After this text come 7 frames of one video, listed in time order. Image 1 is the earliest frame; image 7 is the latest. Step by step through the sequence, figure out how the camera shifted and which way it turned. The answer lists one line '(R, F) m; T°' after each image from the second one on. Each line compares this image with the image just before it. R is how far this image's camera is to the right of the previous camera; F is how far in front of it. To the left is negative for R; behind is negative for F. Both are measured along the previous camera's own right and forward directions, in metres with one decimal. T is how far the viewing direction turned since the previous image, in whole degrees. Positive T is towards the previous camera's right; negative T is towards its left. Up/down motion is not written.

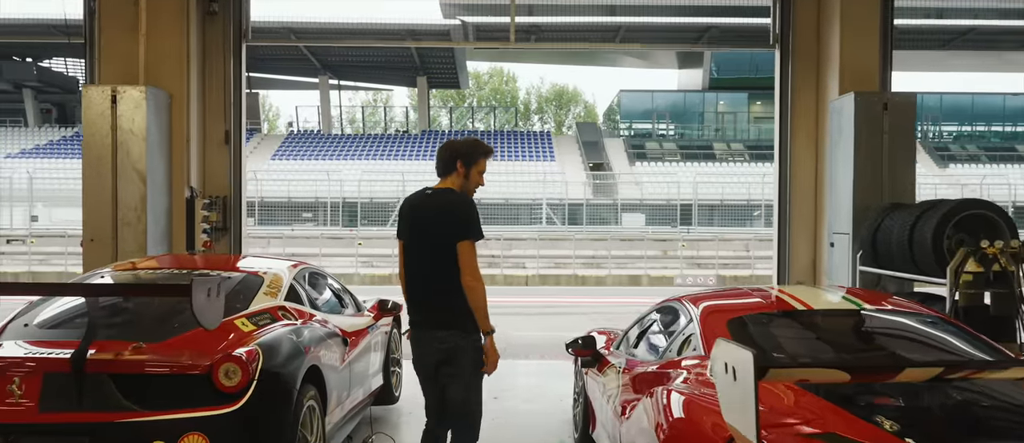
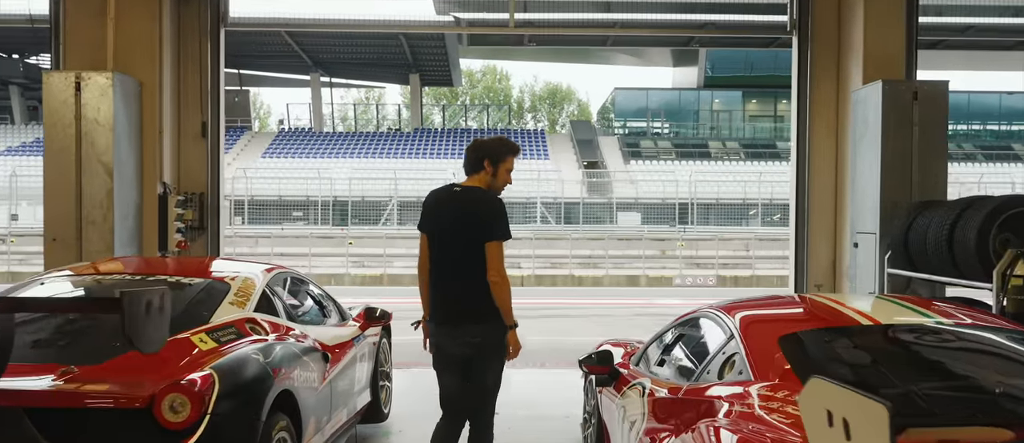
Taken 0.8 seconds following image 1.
(0.0, +0.4) m; +1°
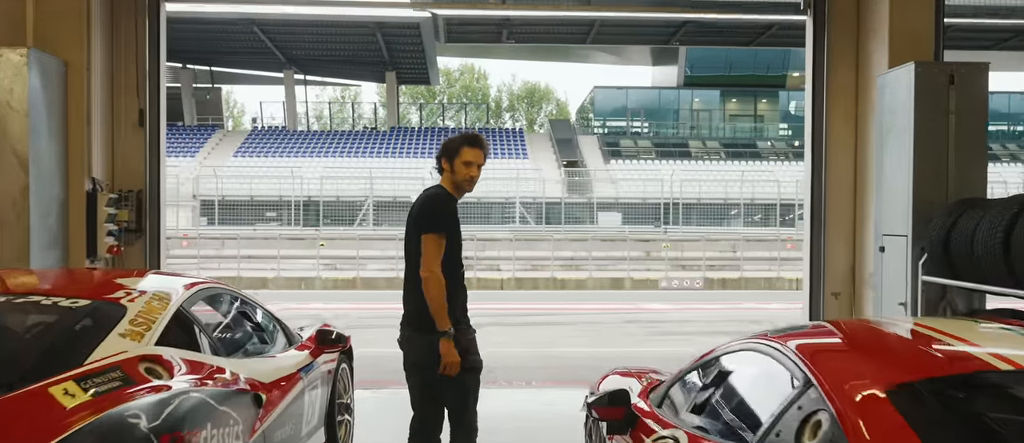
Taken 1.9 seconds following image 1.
(0.0, +0.6) m; +2°
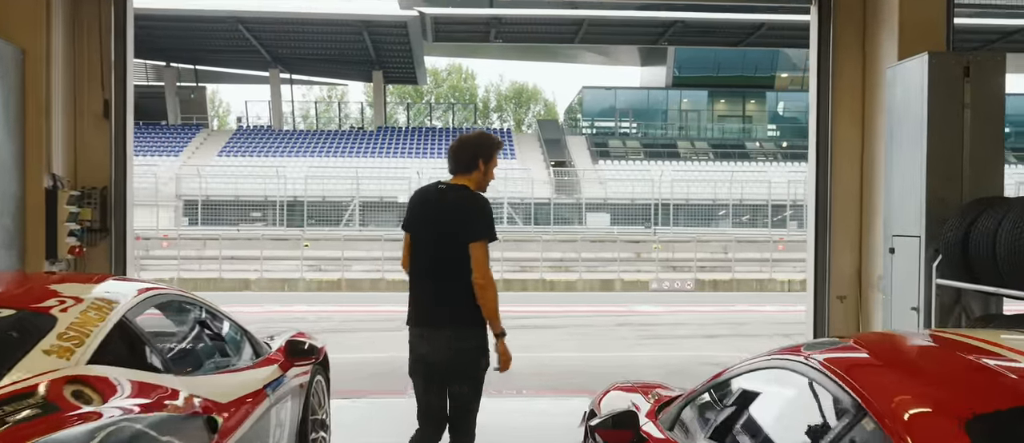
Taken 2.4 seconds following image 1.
(0.0, +0.2) m; +1°
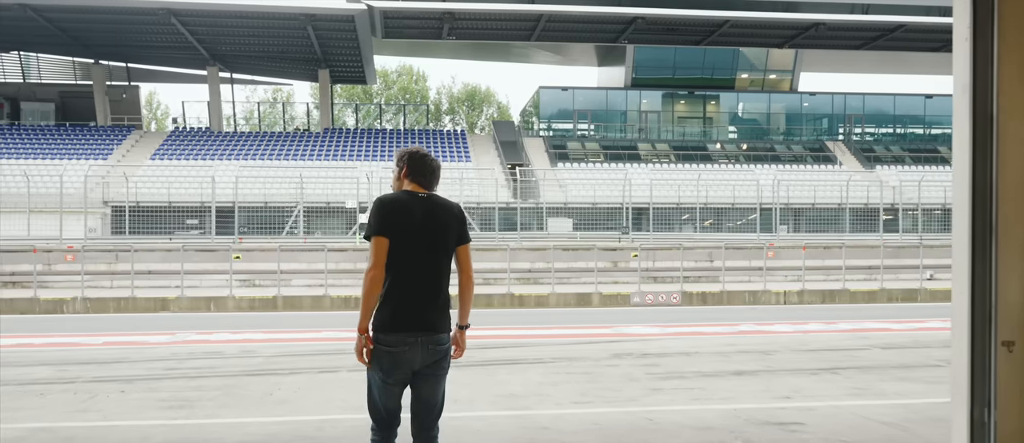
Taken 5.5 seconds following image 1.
(-0.2, +1.6) m; +4°
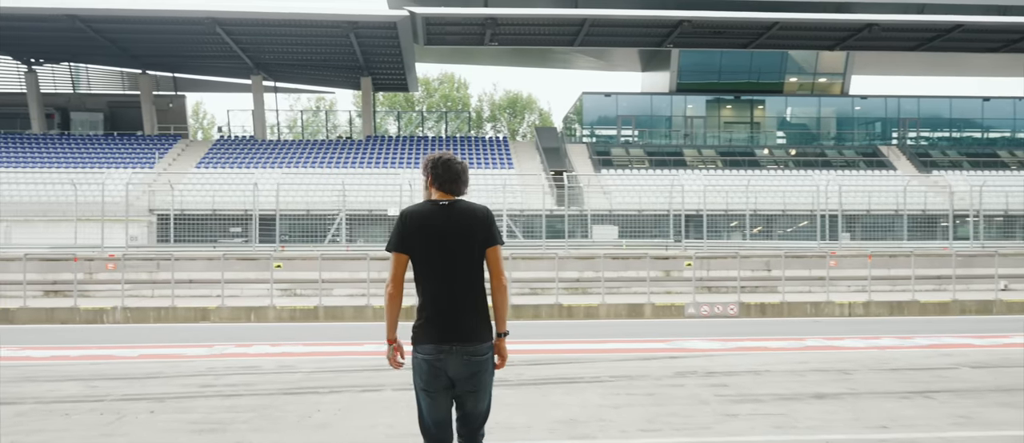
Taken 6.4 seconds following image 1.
(-0.1, +0.4) m; -3°
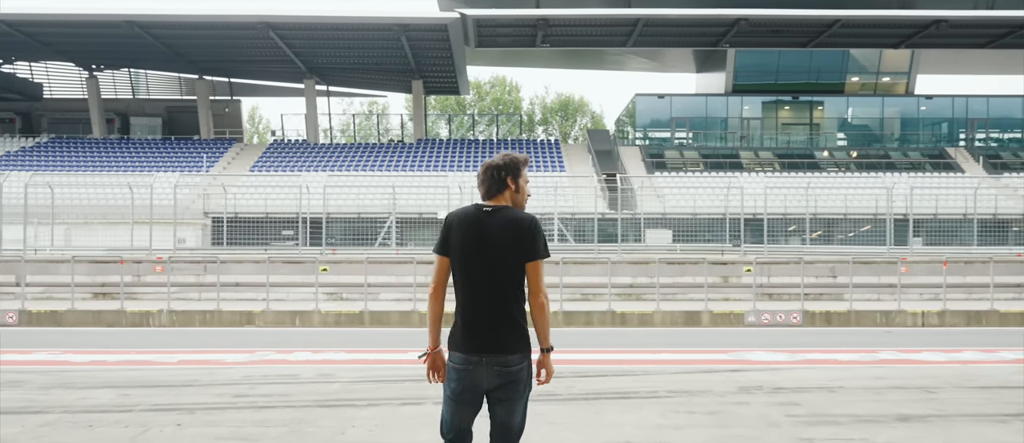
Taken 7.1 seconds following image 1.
(0.0, +0.4) m; -4°
